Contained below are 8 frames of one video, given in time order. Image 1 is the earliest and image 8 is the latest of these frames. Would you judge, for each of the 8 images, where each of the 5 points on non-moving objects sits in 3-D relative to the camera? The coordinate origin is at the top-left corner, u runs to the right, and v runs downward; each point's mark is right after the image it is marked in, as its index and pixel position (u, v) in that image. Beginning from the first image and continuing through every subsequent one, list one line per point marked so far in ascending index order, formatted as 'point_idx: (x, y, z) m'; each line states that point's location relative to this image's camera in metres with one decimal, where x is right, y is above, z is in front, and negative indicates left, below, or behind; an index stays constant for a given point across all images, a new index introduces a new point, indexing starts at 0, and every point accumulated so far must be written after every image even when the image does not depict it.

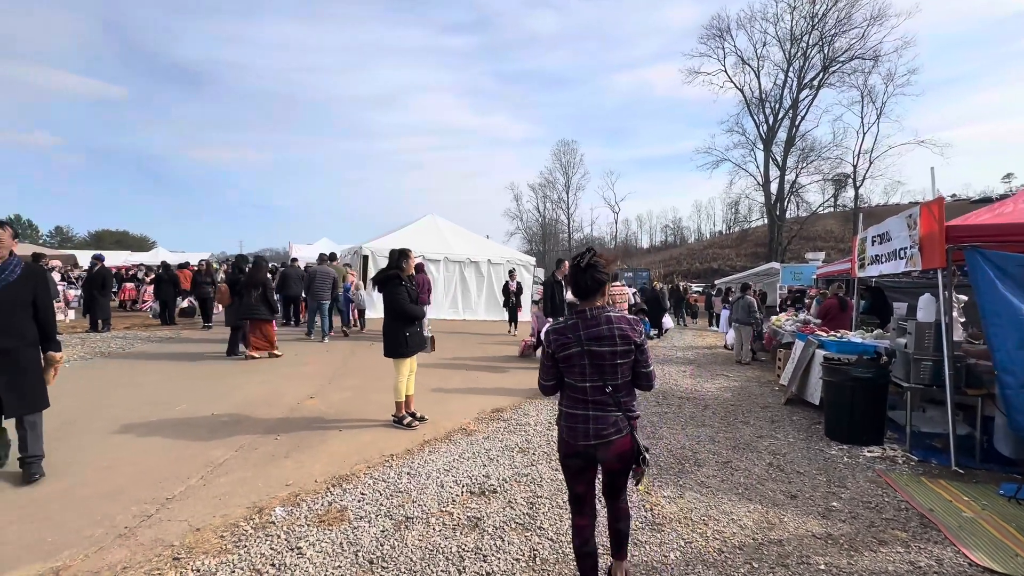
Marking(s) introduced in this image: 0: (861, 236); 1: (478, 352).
0: (+6.0, +0.9, +7.8) m
1: (-0.7, -1.5, +9.4) m
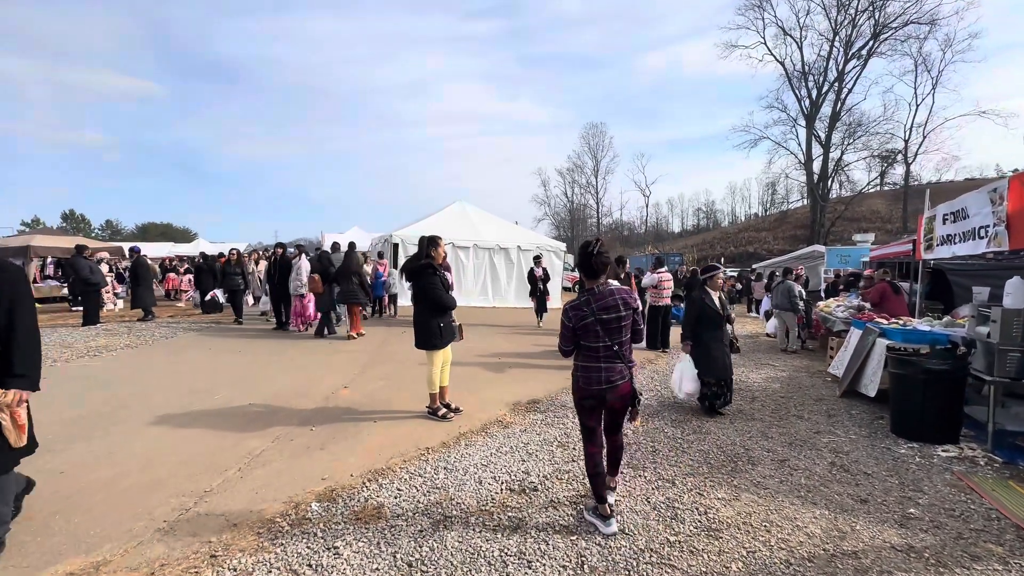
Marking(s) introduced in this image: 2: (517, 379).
0: (+6.6, +1.1, +7.1) m
1: (-0.1, -1.2, +9.2) m
2: (+0.1, -1.4, +6.6) m
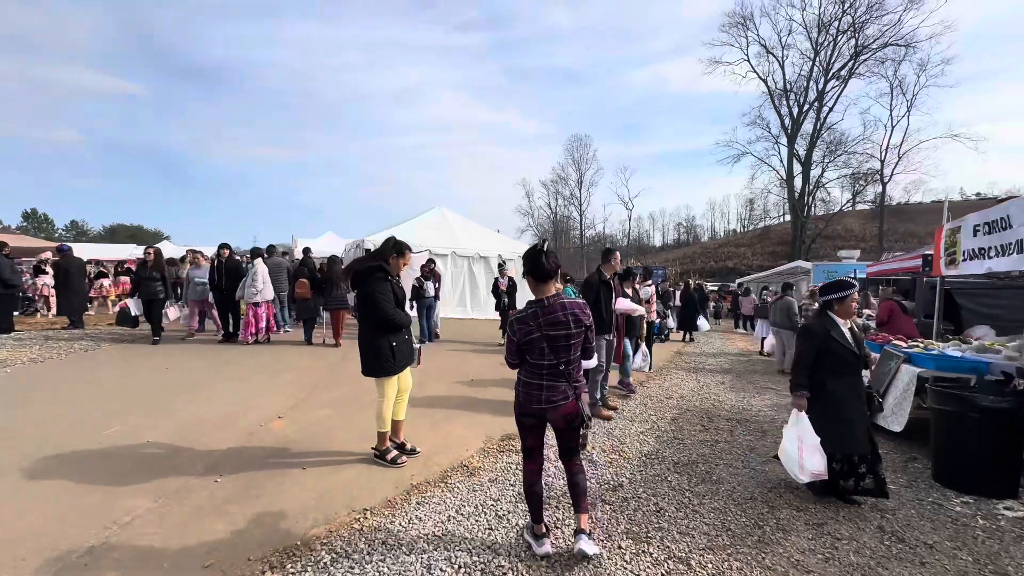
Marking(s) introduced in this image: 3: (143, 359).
0: (+6.3, +0.9, +6.4) m
1: (-0.5, -1.4, +8.2) m
2: (-0.3, -1.6, +5.6) m
3: (-6.2, -1.2, +7.6) m
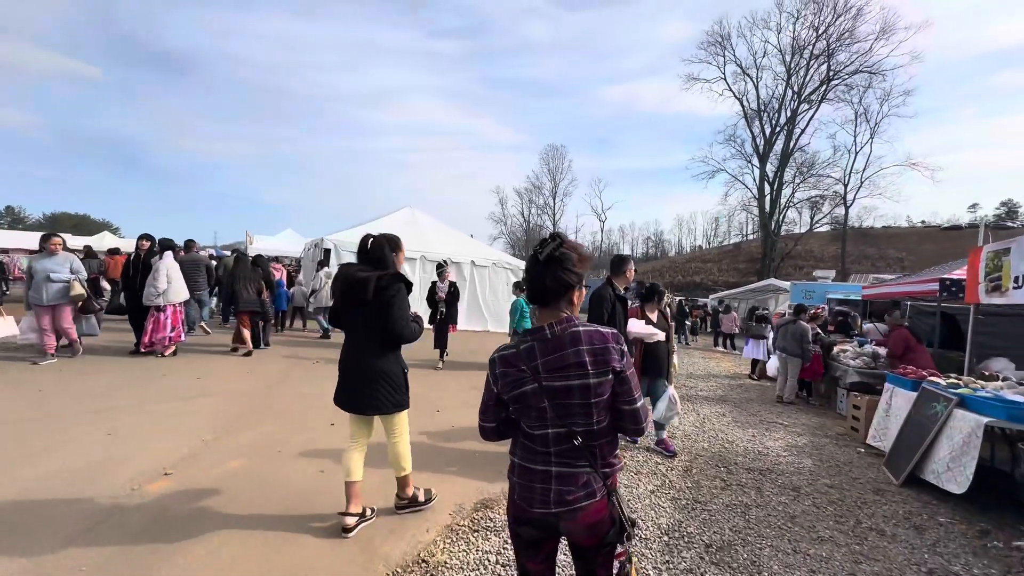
0: (+6.0, +0.5, +5.6) m
1: (-0.9, -1.6, +7.0) m
2: (-0.5, -1.7, +4.4) m
3: (-6.5, -1.2, +5.9) m
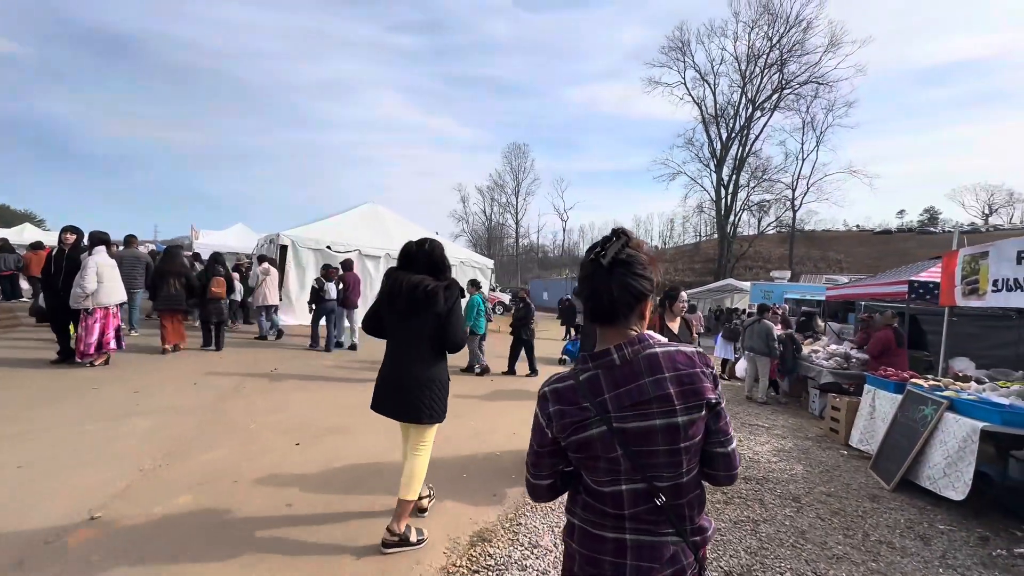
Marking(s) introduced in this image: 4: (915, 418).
0: (+5.9, +0.4, +5.7) m
1: (-1.2, -1.6, +6.5) m
2: (-0.6, -1.7, +3.9) m
3: (-6.7, -1.2, +4.9) m
4: (+4.6, -1.5, +5.1) m
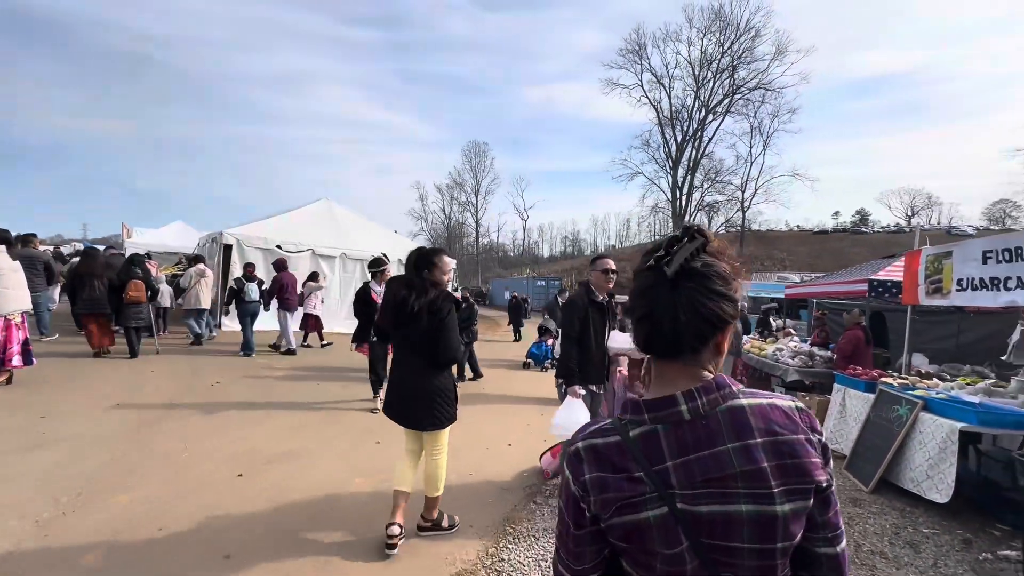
0: (+5.5, +0.5, +5.8) m
1: (-1.6, -1.6, +5.9) m
2: (-0.8, -1.8, +3.5) m
3: (-6.9, -1.3, +3.9) m
4: (+4.3, -1.5, +5.1) m
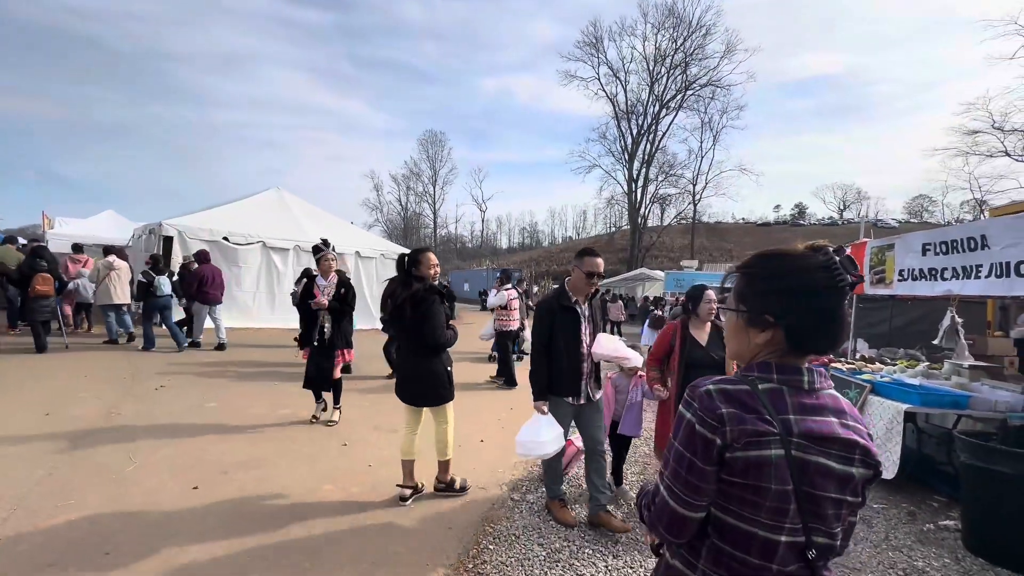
0: (+5.1, +0.6, +6.2) m
1: (-2.0, -1.6, +5.7) m
2: (-0.9, -1.7, +3.3) m
3: (-7.1, -1.3, +3.2) m
4: (+3.9, -1.4, +5.4) m
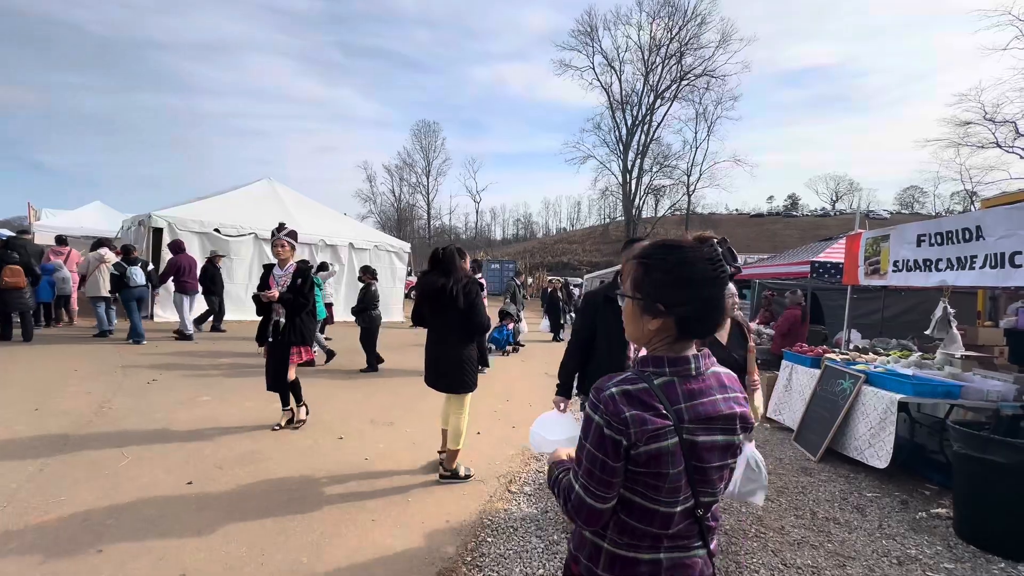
0: (+5.0, +0.7, +6.2) m
1: (-2.0, -1.5, +5.7) m
2: (-0.9, -1.7, +3.3) m
3: (-7.1, -1.3, +3.1) m
4: (+3.9, -1.2, +5.4) m
